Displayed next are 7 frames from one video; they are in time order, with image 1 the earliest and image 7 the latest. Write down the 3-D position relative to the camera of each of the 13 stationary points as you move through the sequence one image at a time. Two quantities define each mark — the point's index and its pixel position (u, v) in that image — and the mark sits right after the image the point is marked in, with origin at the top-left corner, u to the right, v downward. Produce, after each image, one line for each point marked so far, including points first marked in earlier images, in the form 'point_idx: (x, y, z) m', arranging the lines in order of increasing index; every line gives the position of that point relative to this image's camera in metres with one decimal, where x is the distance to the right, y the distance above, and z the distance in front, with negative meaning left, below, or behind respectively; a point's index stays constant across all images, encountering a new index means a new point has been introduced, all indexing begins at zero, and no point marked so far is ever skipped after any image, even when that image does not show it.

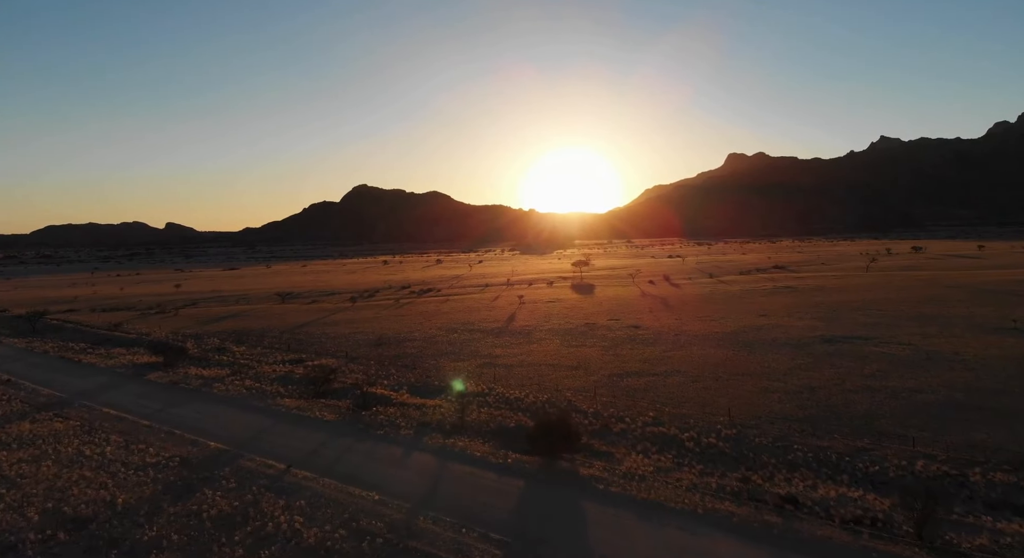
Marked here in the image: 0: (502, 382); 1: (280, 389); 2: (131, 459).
0: (-0.3, -3.4, +19.0) m
1: (-7.7, -3.7, +18.7) m
2: (-9.2, -4.4, +13.6) m
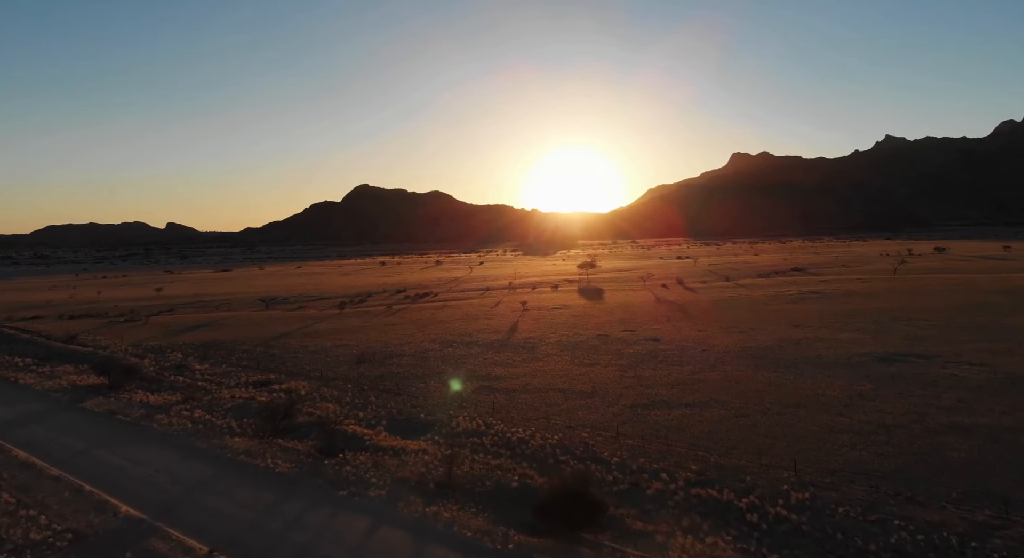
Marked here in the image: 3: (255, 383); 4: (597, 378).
0: (-0.3, -3.7, +15.7) m
1: (-7.6, -3.9, +15.4) m
2: (-9.1, -4.7, +10.3) m
3: (-8.9, -3.6, +19.6) m
4: (+2.8, -3.3, +18.4) m
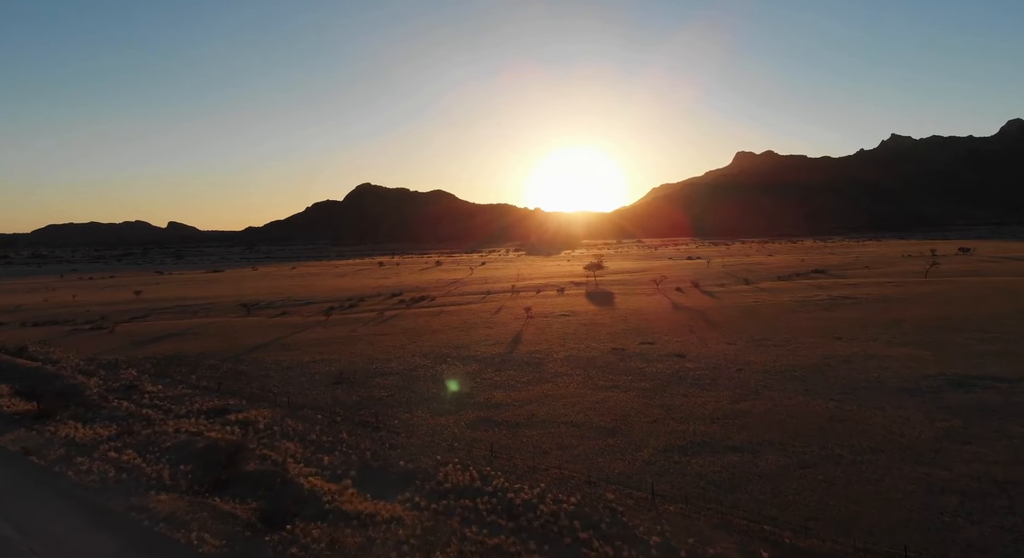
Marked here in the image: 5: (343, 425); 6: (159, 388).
0: (-0.2, -3.9, +12.5) m
1: (-7.6, -4.2, +12.3) m
2: (-9.1, -4.9, +7.2) m
3: (-8.8, -3.9, +16.5) m
4: (+2.8, -3.5, +15.2) m
5: (-4.4, -3.8, +14.9) m
6: (-12.0, -3.7, +19.2) m
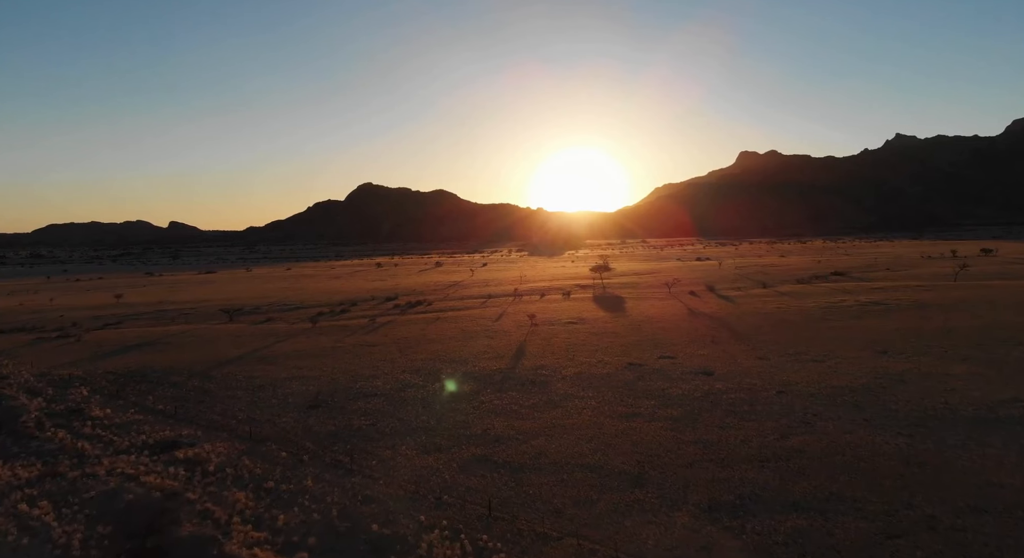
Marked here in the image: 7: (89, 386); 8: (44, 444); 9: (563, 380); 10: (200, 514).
0: (-0.2, -4.1, +9.9) m
1: (-7.5, -4.4, +9.8) m
2: (-9.0, -5.1, +4.7) m
3: (-8.8, -4.1, +14.0) m
4: (+2.9, -3.7, +12.6) m
5: (-4.3, -4.0, +12.3) m
6: (-11.9, -3.9, +16.7) m
7: (-14.7, -3.7, +19.8) m
8: (-11.8, -4.1, +14.4) m
9: (+1.6, -3.3, +18.3) m
10: (-5.7, -4.2, +10.3) m
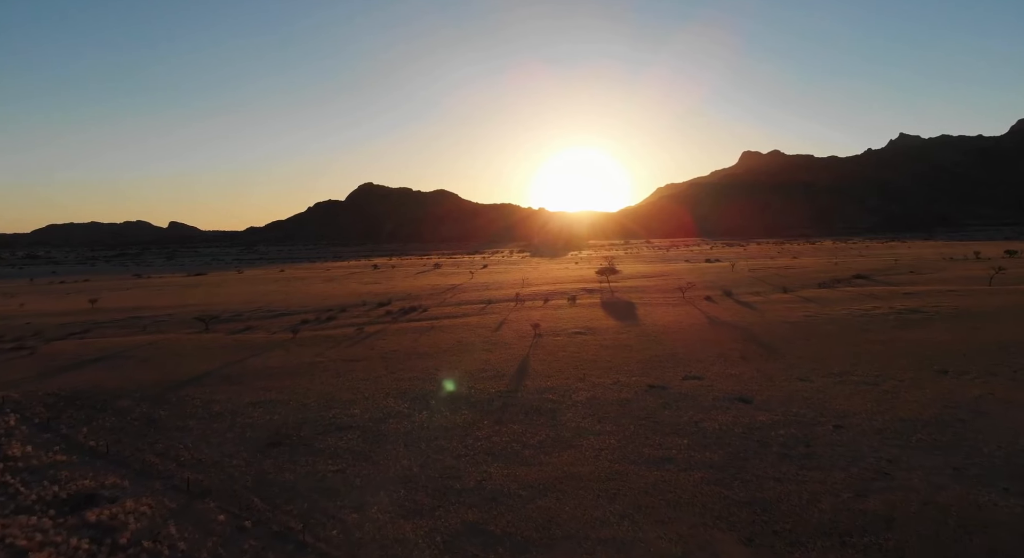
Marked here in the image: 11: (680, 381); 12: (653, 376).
0: (-0.1, -4.4, +7.1) m
1: (-7.5, -4.7, +7.0) m
2: (-9.0, -5.4, +1.9) m
3: (-8.7, -4.3, +11.2) m
4: (+2.9, -4.0, +9.8) m
5: (-4.3, -4.3, +9.5) m
6: (-11.9, -4.2, +13.9) m
7: (-14.7, -3.9, +17.0) m
8: (-11.8, -4.4, +11.6) m
9: (+1.7, -3.5, +15.5) m
10: (-5.7, -4.5, +7.5) m
11: (+5.2, -3.2, +17.6) m
12: (+4.6, -3.1, +18.3) m
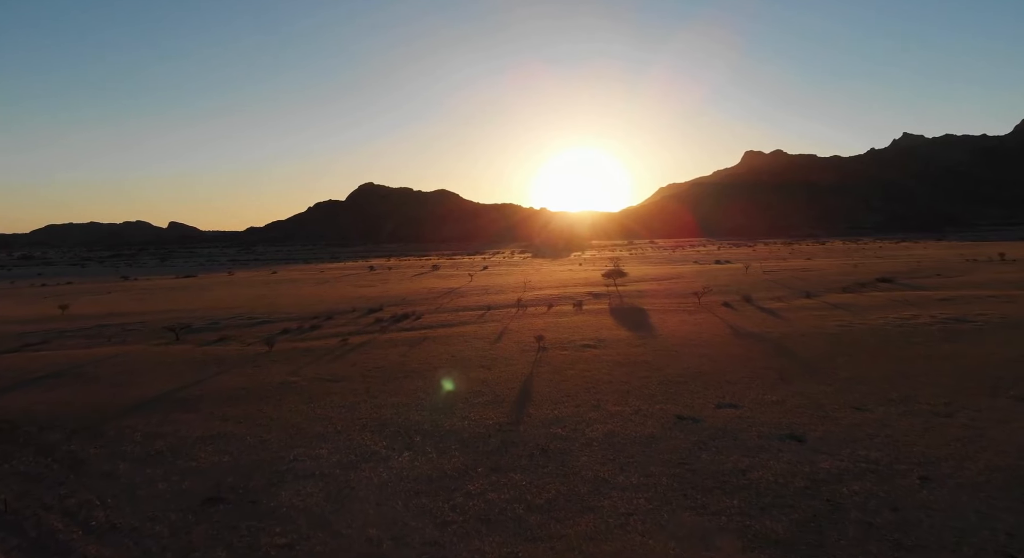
0: (-0.1, -4.7, +4.3) m
1: (-7.5, -4.9, +4.2) m
2: (-9.0, -5.6, -0.9) m
3: (-8.7, -4.6, +8.4) m
4: (+3.0, -4.3, +7.0) m
5: (-4.3, -4.6, +6.7) m
6: (-11.8, -4.4, +11.1) m
7: (-14.6, -4.2, +14.2) m
8: (-11.8, -4.6, +8.9) m
9: (+1.7, -3.8, +12.7) m
10: (-5.7, -4.7, +4.7) m
11: (+5.3, -3.4, +14.7) m
12: (+4.6, -3.4, +15.5) m
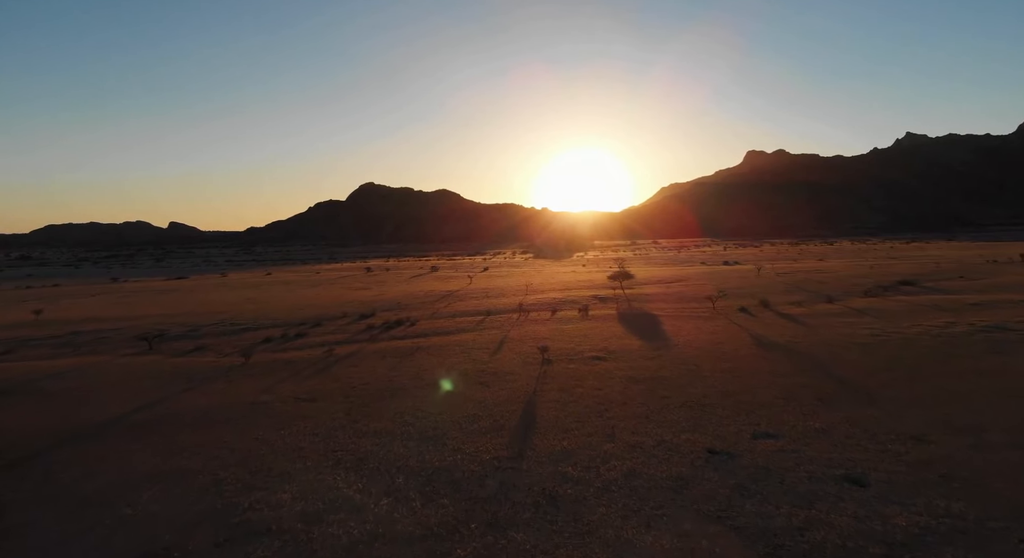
0: (-0.1, -4.8, +2.1) m
1: (-7.5, -5.1, +2.0) m
2: (-9.1, -5.8, -3.1) m
3: (-8.7, -4.8, +6.2) m
4: (+3.0, -4.4, +4.8) m
5: (-4.3, -4.7, +4.5) m
6: (-11.8, -4.6, +9.0) m
7: (-14.6, -4.4, +12.1) m
8: (-11.8, -4.8, +6.7) m
9: (+1.7, -4.0, +10.5) m
10: (-5.6, -4.9, +2.6) m
11: (+5.3, -3.6, +12.6) m
12: (+4.6, -3.6, +13.3) m
